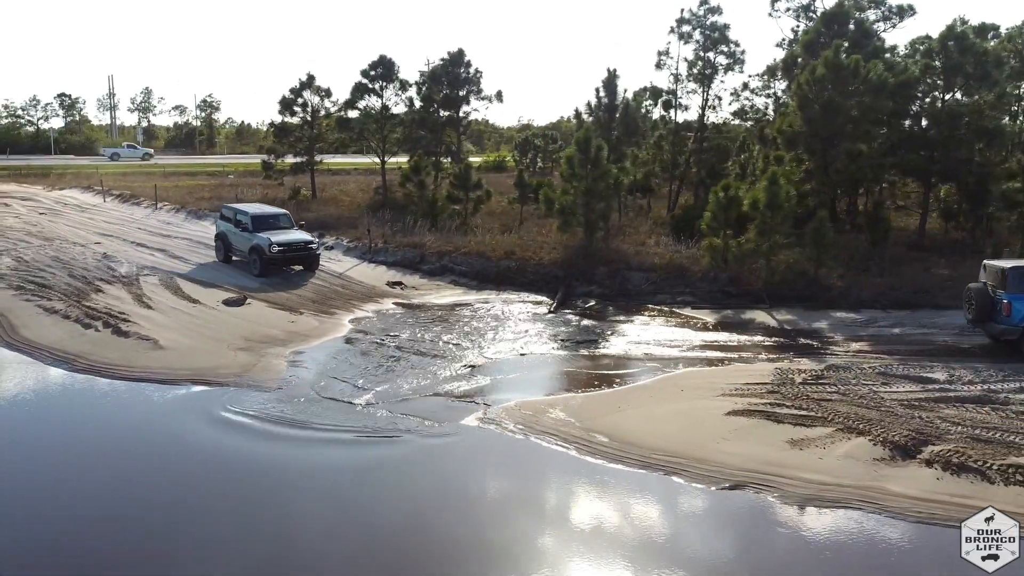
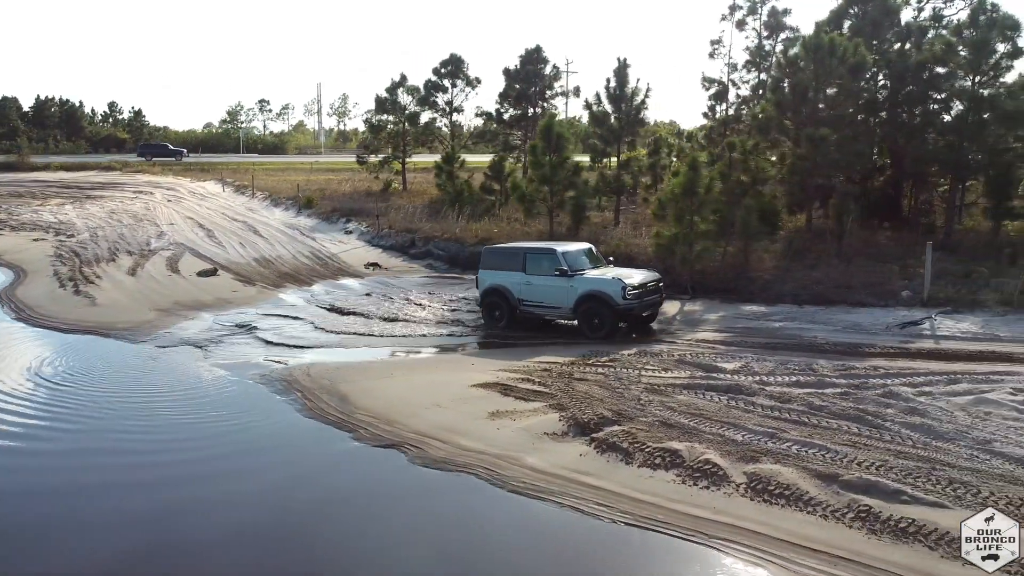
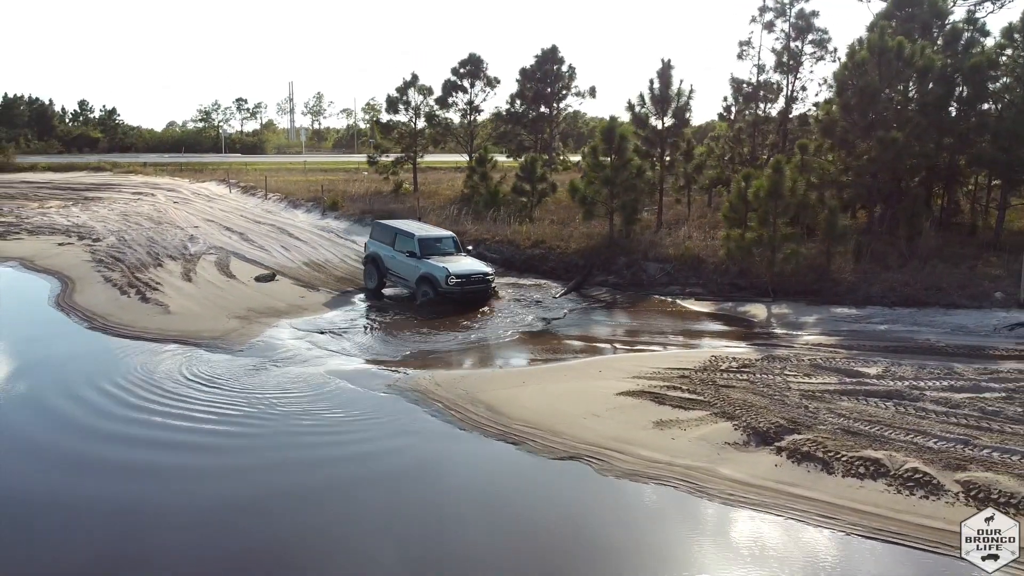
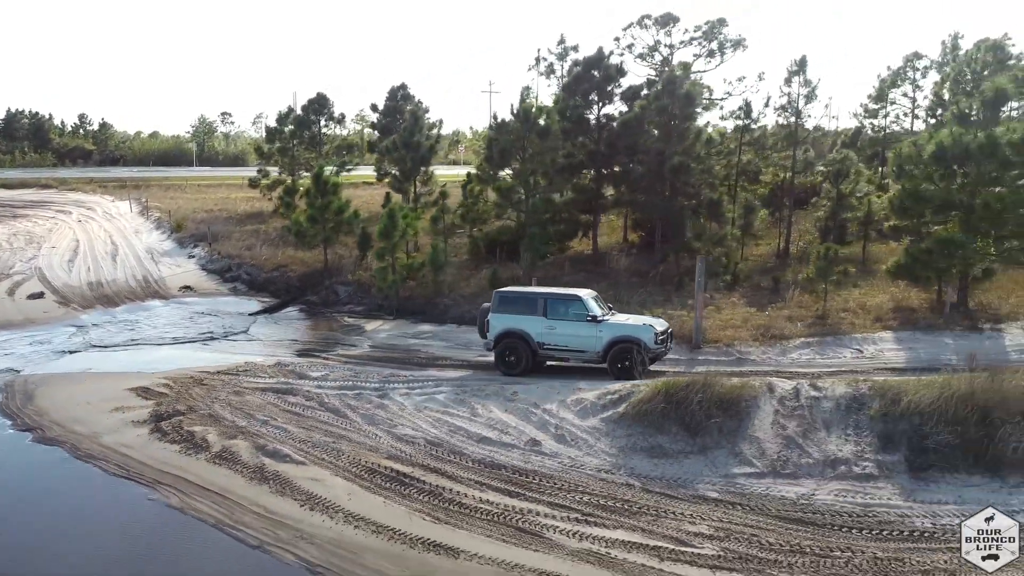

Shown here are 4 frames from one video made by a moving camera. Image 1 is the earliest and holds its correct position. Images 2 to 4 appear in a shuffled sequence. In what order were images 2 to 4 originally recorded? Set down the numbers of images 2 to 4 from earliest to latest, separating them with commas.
3, 2, 4
